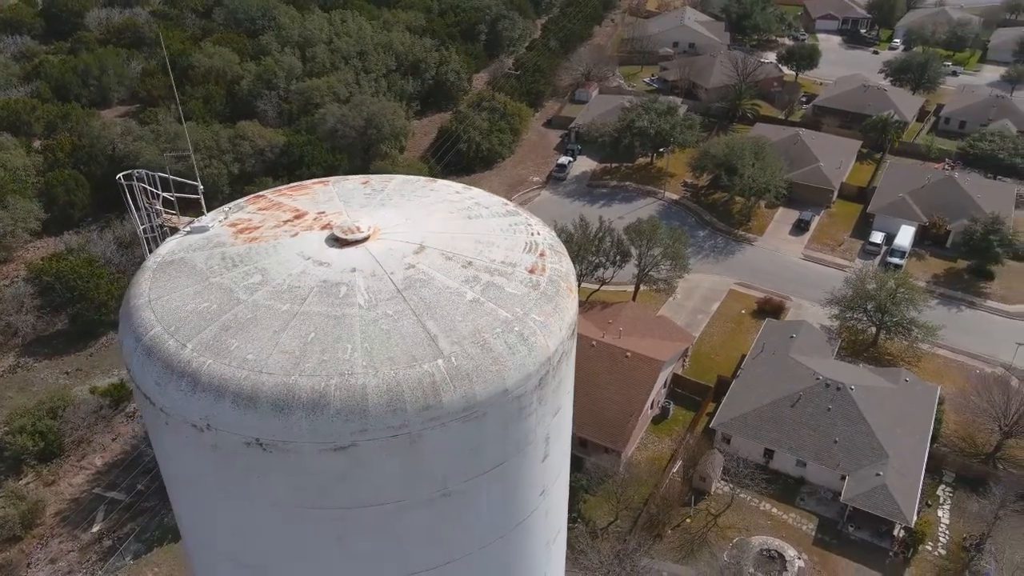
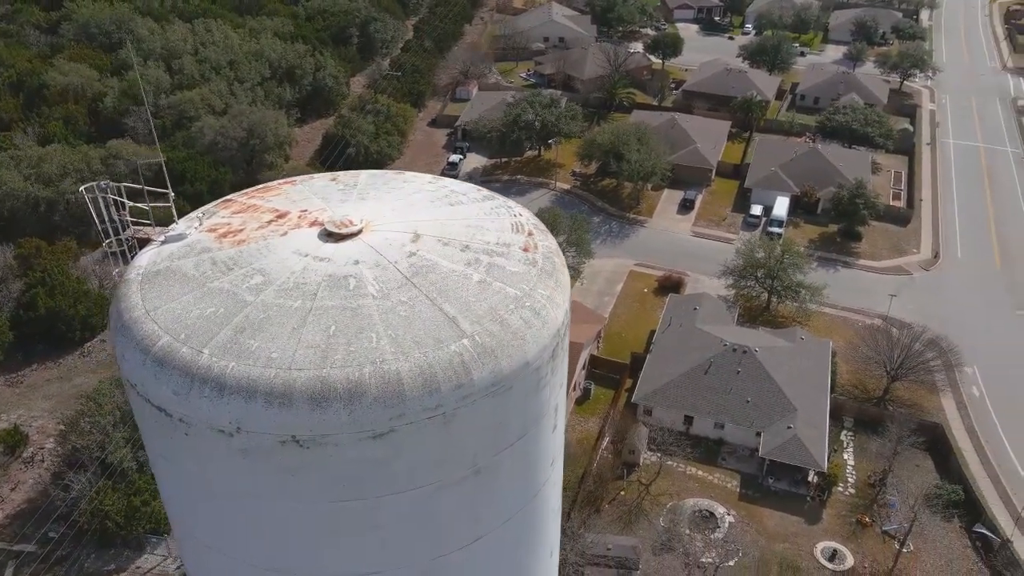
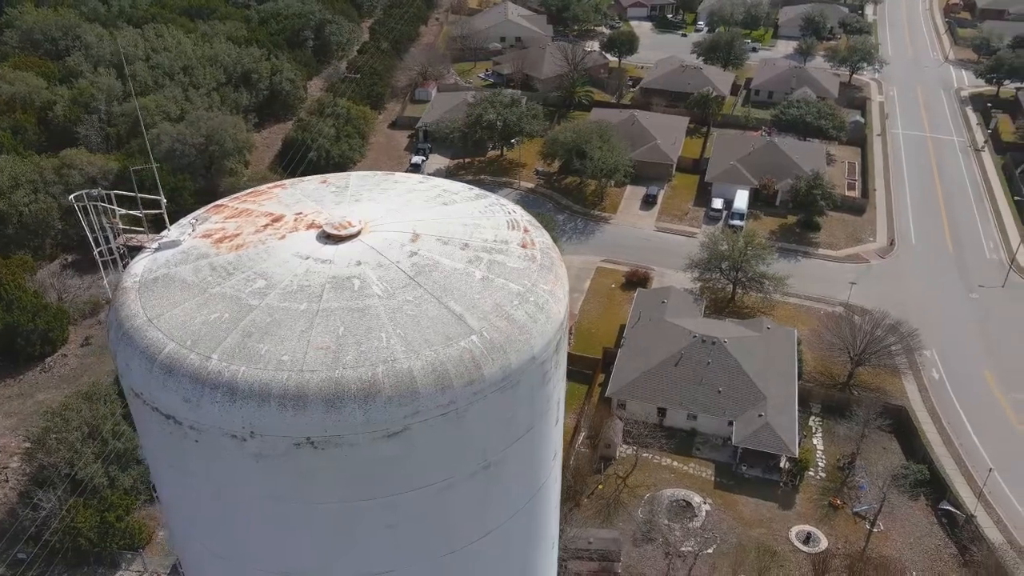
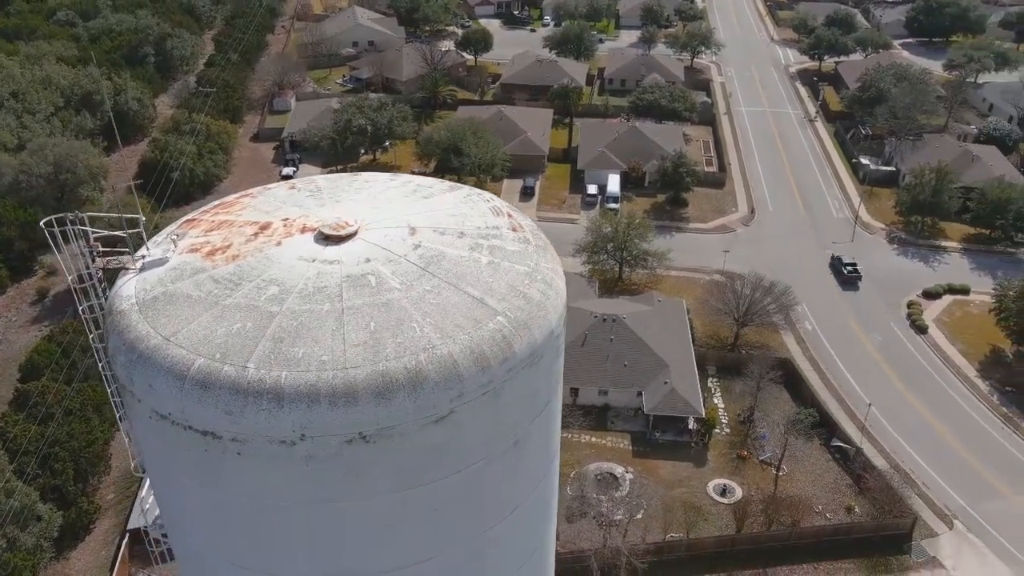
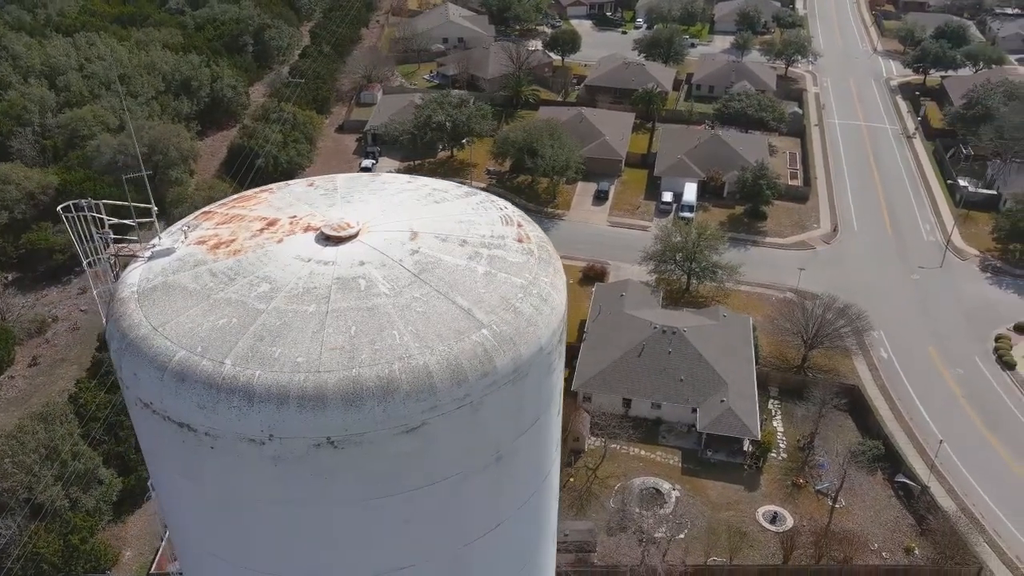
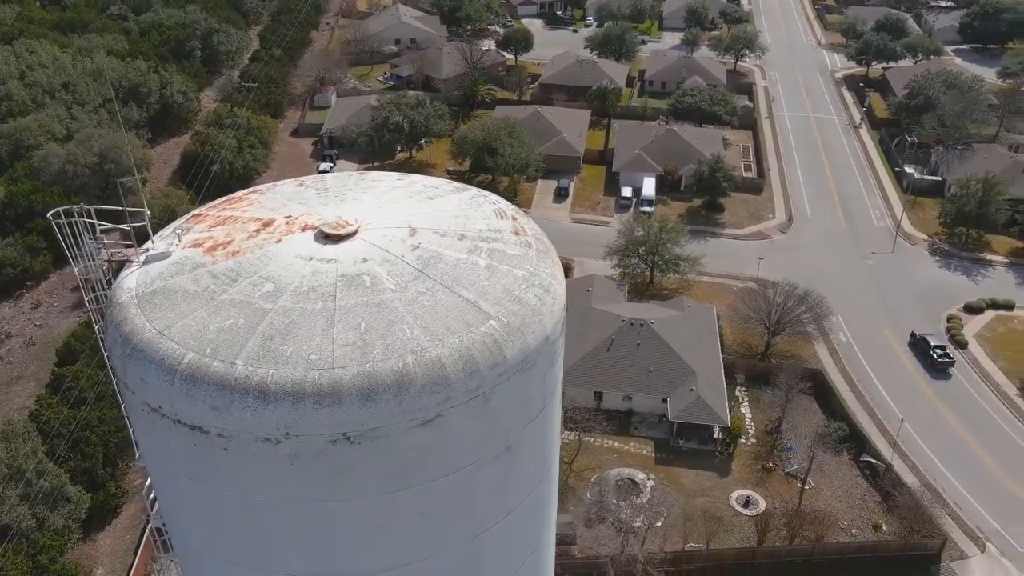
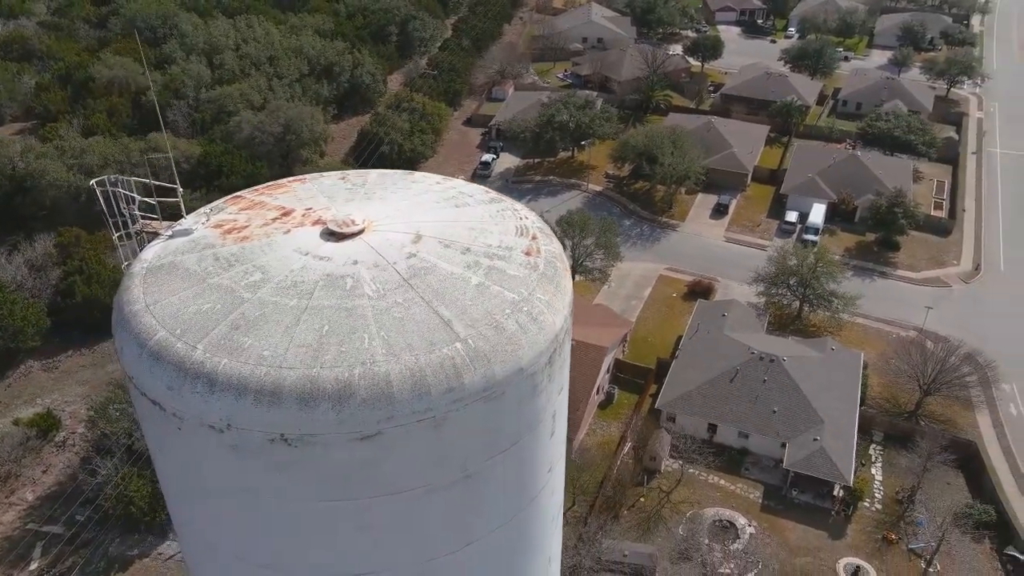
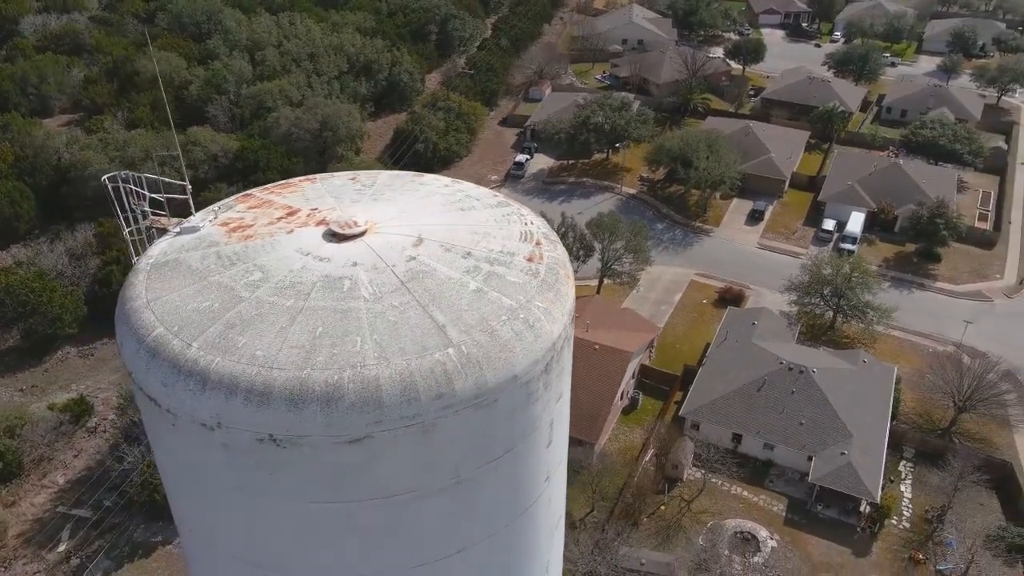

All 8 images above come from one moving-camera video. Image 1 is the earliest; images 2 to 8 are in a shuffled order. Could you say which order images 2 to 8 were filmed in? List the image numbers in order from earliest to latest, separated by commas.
8, 7, 2, 3, 5, 6, 4
